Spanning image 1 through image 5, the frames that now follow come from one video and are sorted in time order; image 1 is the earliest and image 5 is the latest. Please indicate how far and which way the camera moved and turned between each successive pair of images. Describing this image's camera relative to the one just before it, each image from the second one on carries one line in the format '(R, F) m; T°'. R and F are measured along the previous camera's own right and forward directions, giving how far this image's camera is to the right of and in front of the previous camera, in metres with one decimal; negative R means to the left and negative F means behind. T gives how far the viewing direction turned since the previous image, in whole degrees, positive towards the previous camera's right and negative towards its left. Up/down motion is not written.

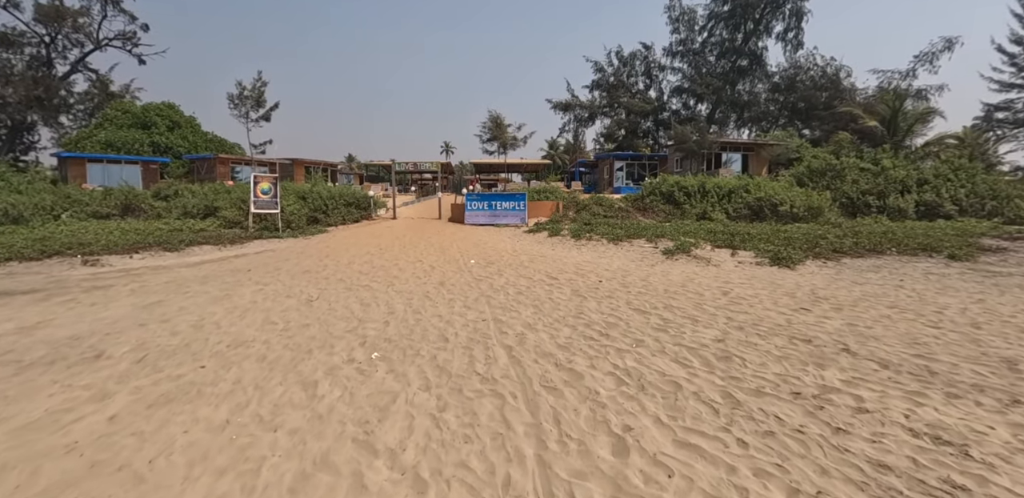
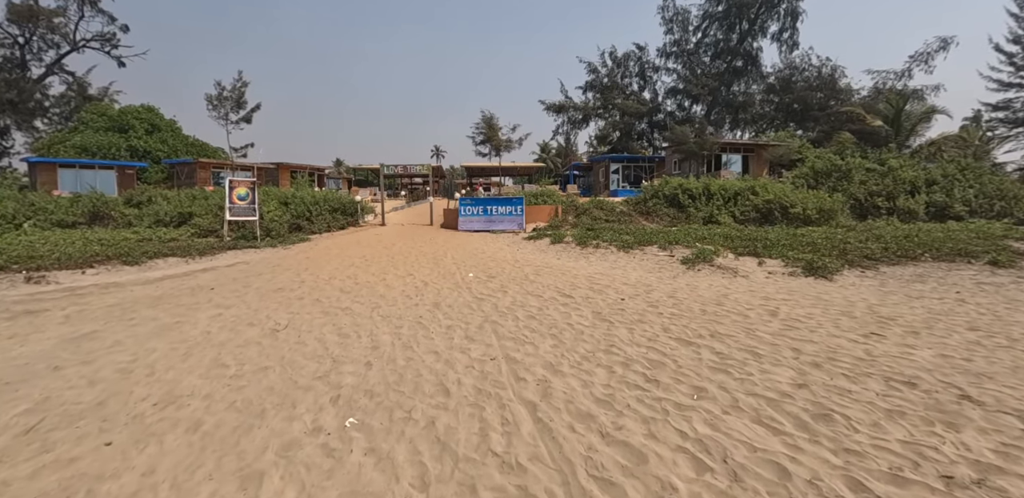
(-0.3, +1.2) m; +1°
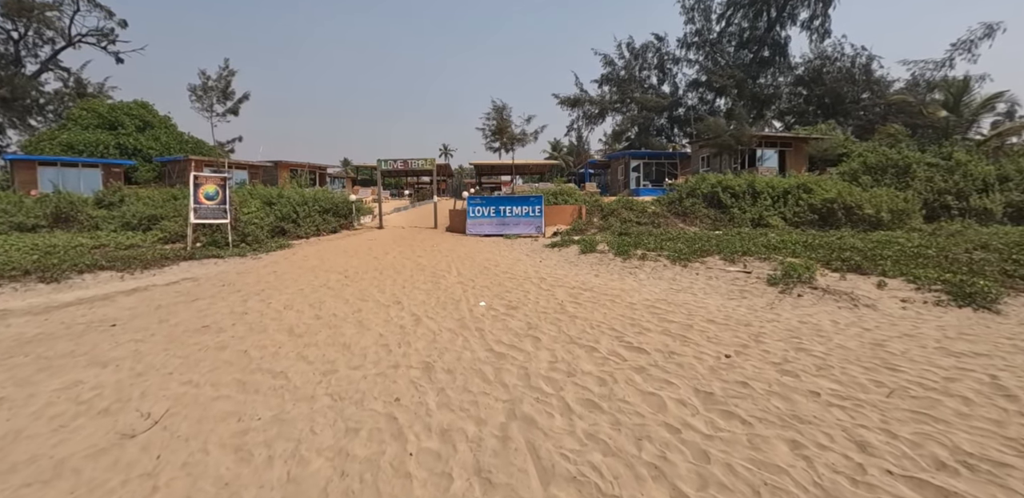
(-0.3, +2.6) m; -1°
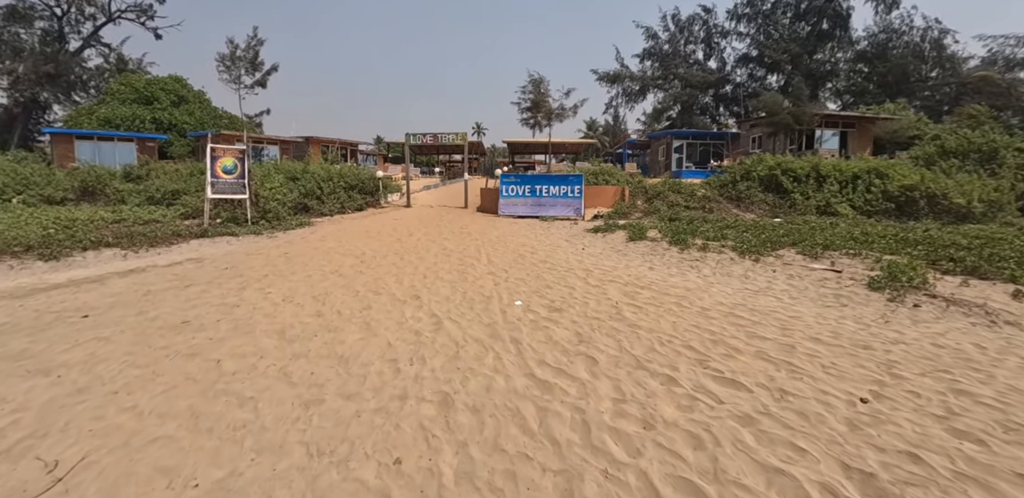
(-0.2, +1.2) m; -4°
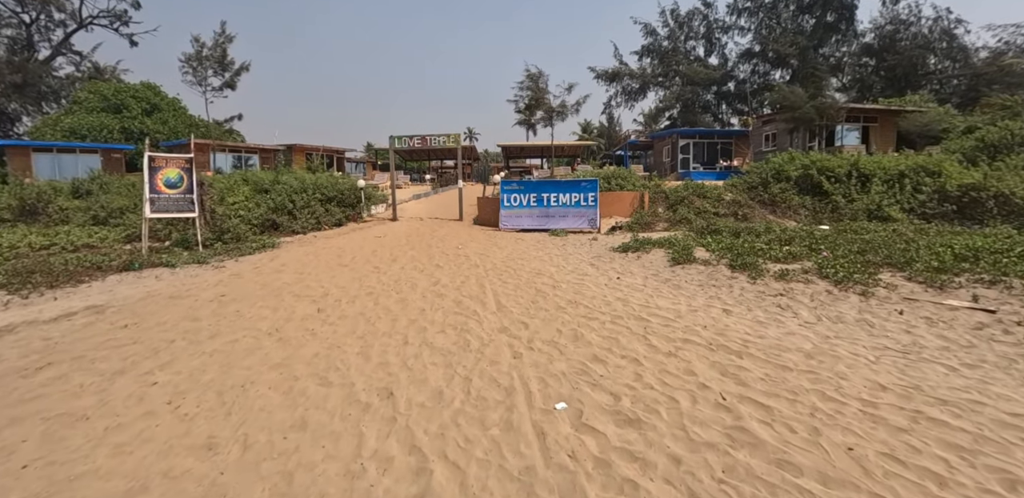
(-0.3, +2.0) m; +1°
